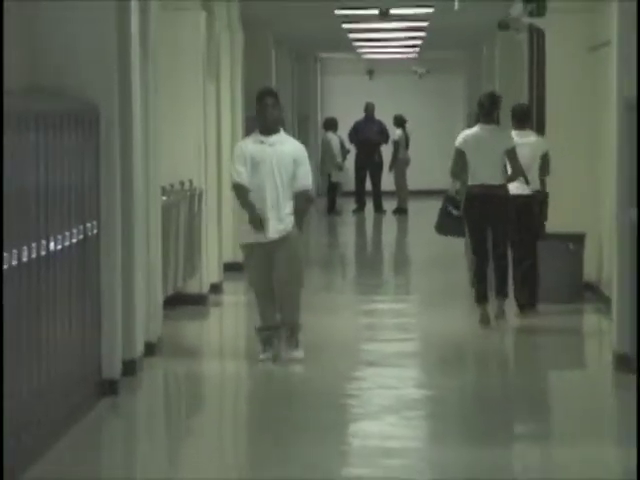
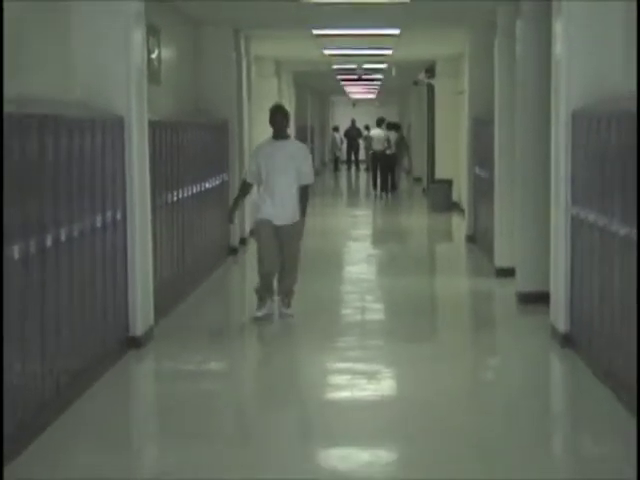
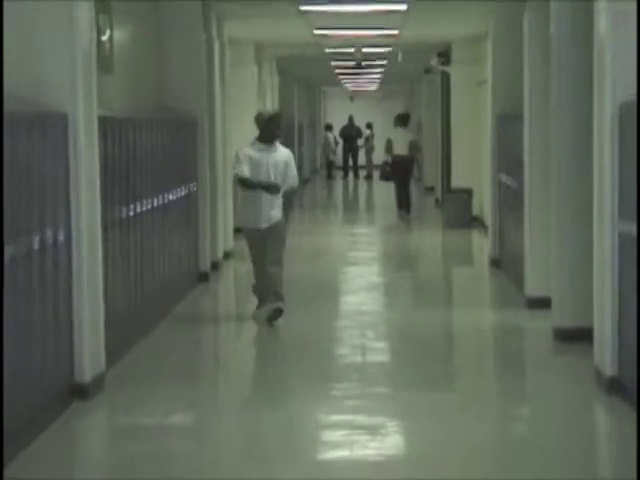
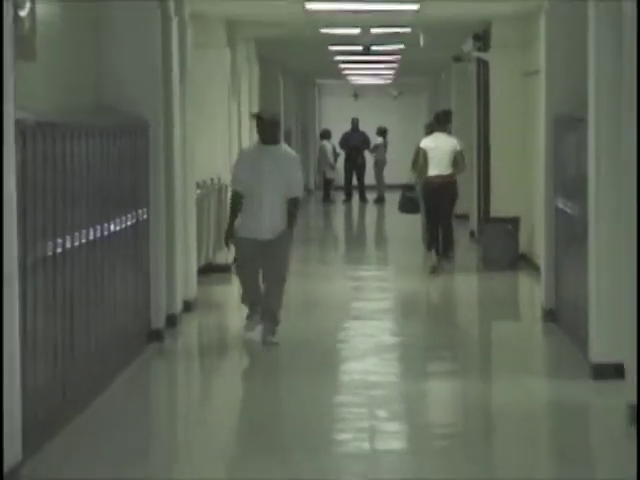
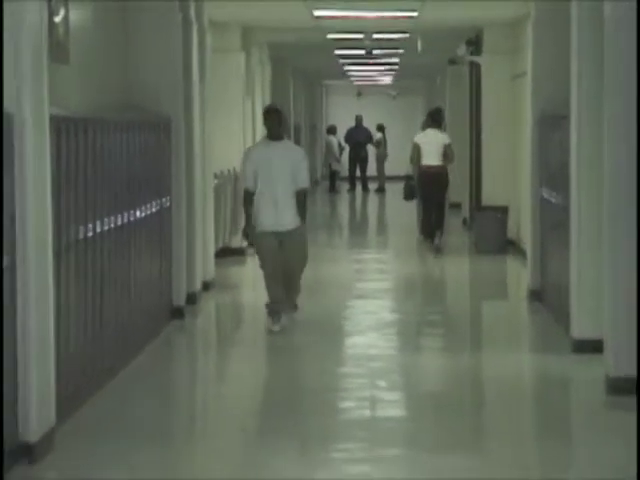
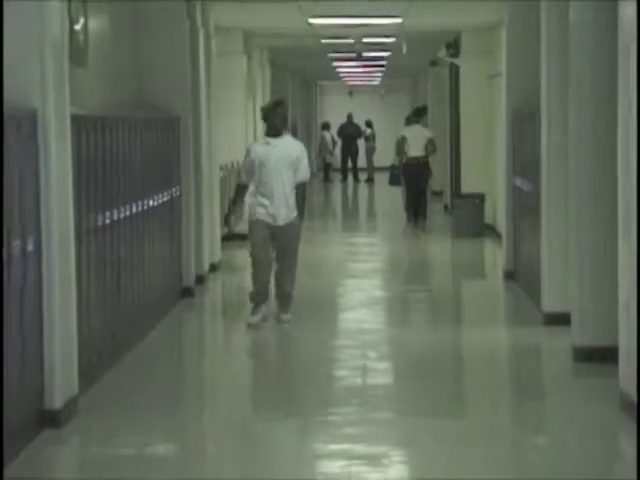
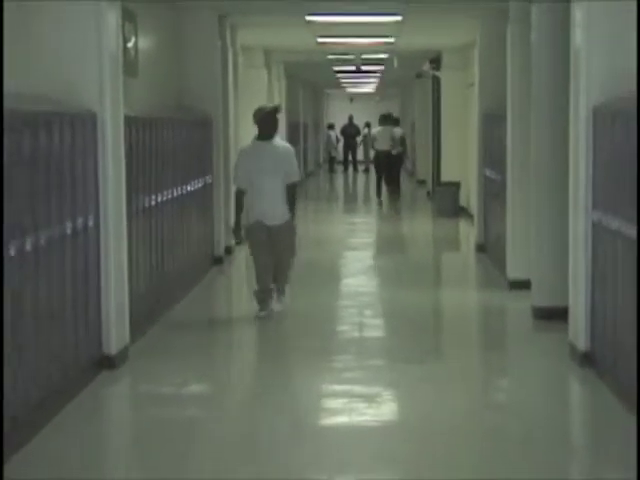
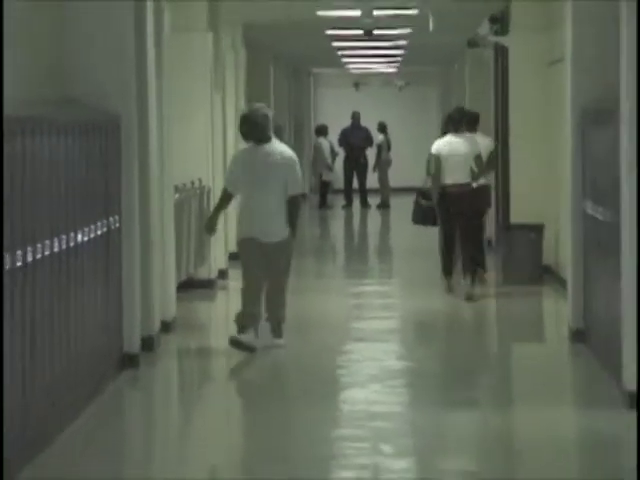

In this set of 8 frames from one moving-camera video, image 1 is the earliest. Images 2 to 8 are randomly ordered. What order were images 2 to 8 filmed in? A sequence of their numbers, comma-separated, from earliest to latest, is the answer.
8, 4, 5, 6, 3, 7, 2
